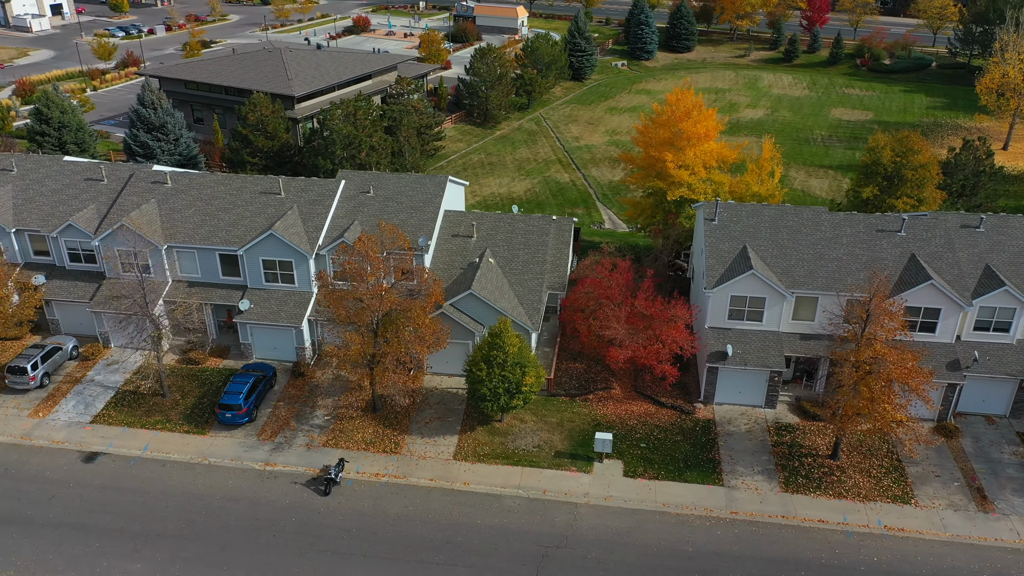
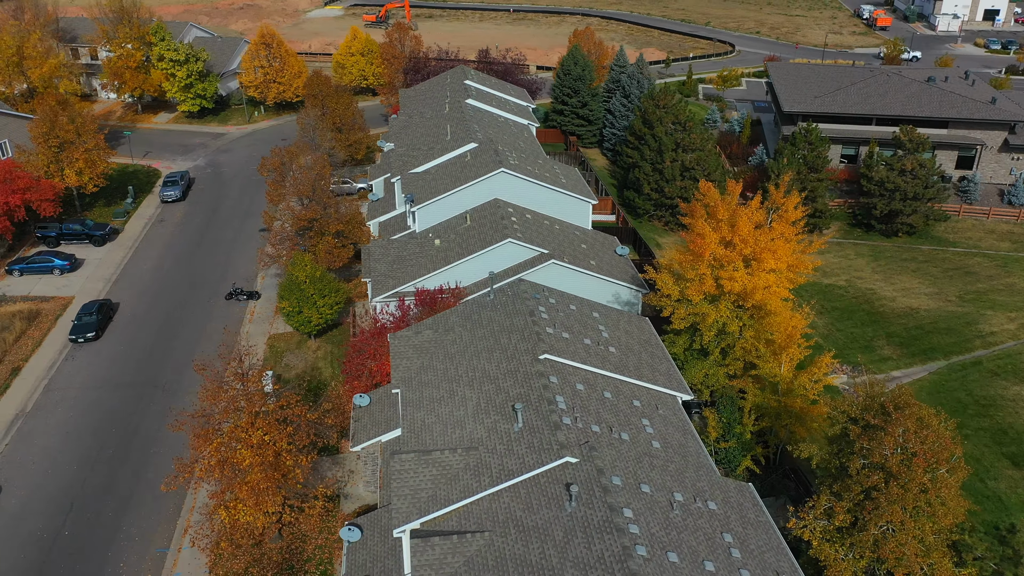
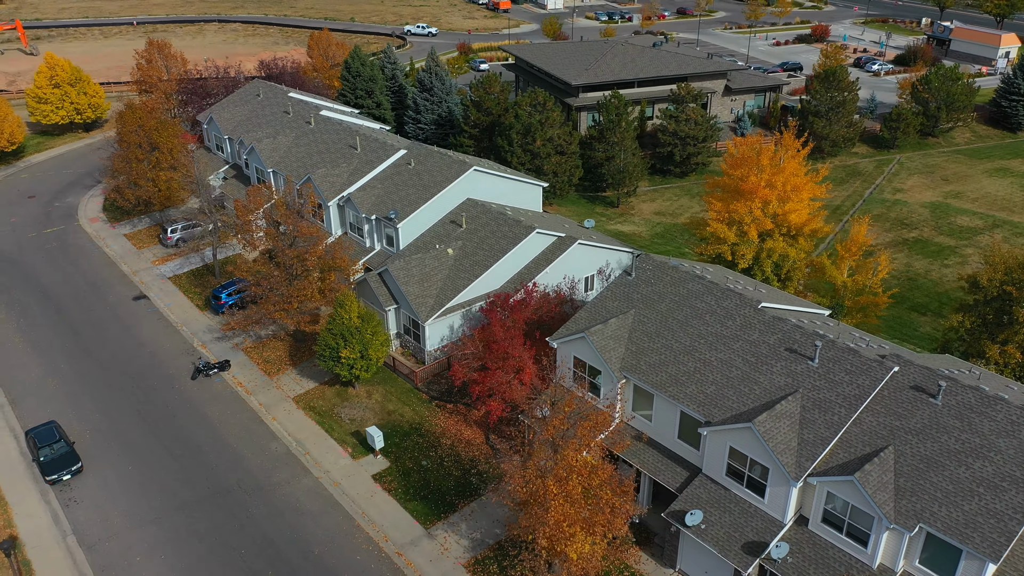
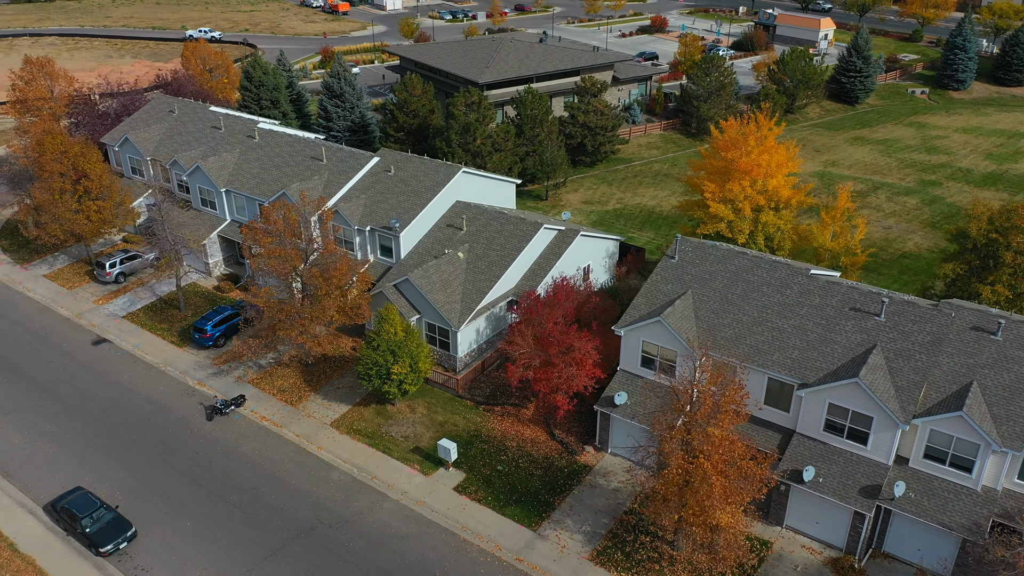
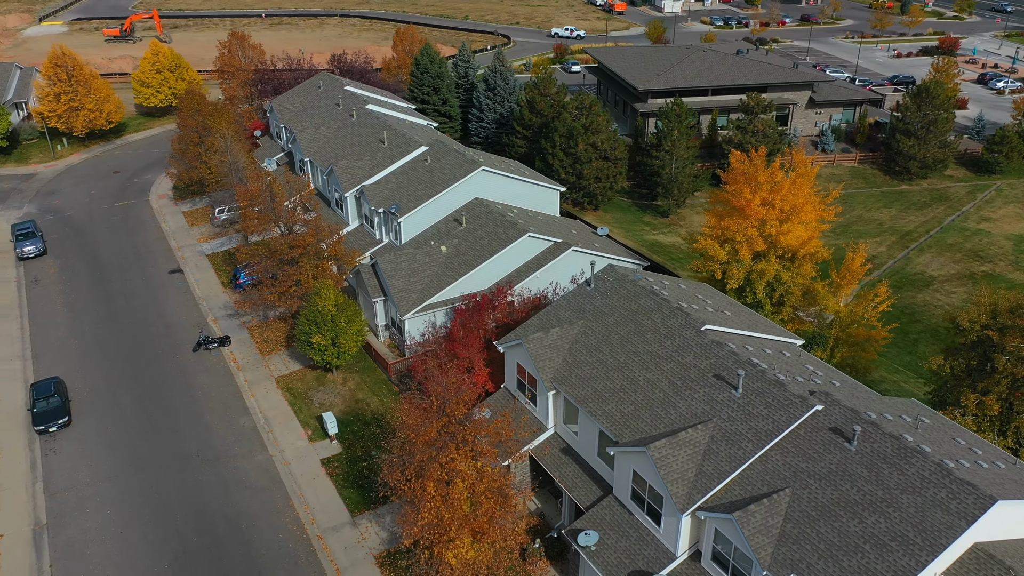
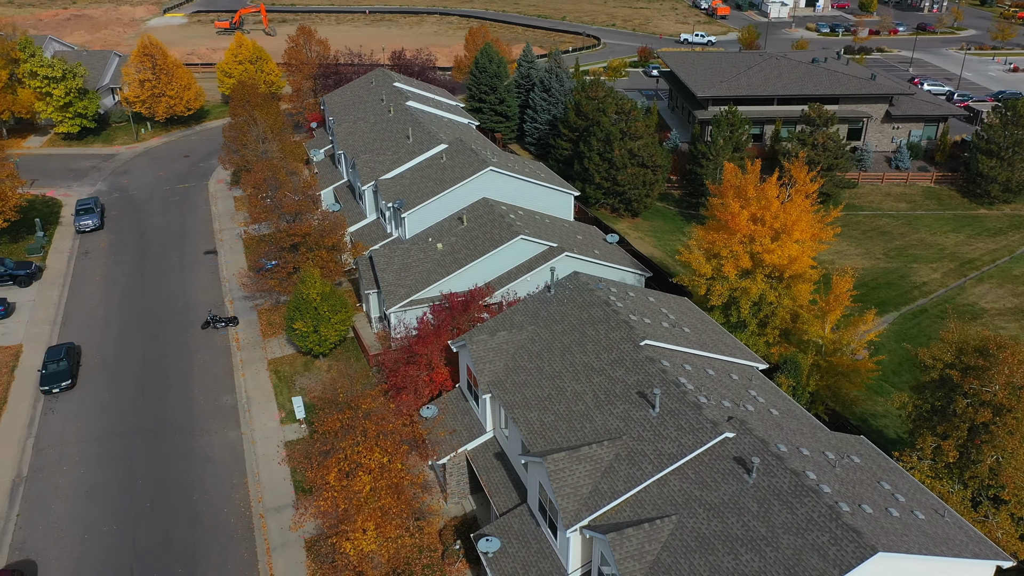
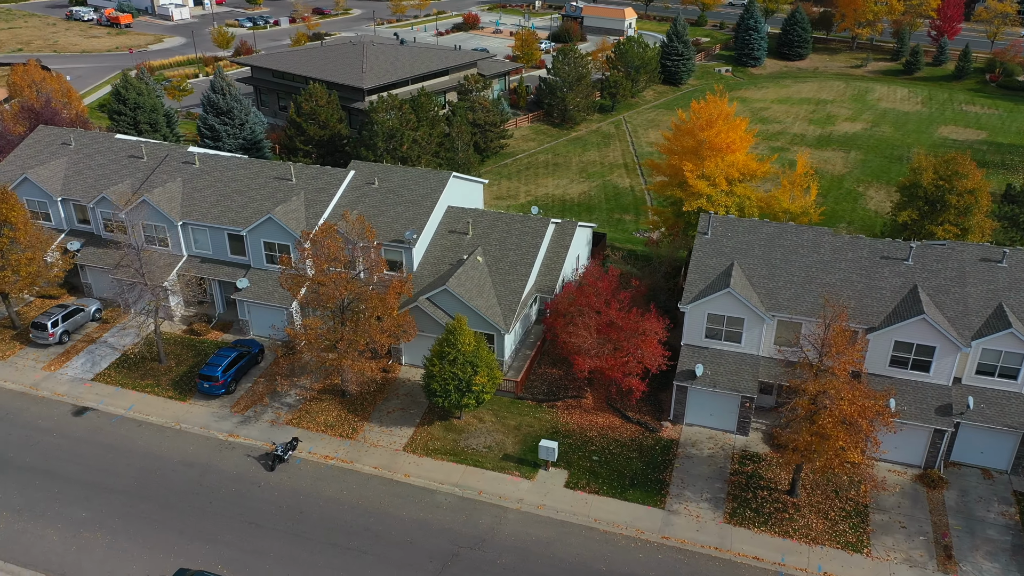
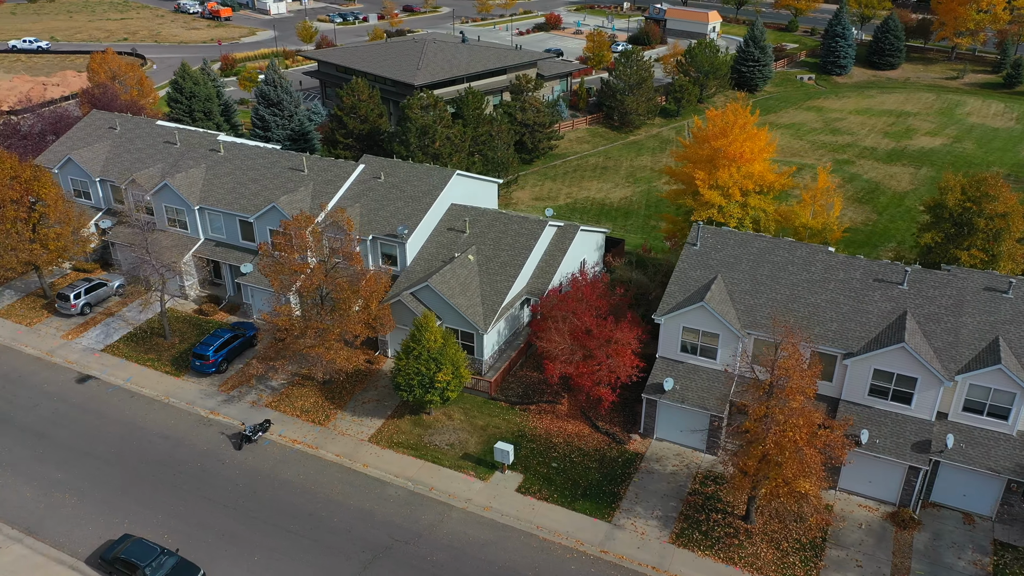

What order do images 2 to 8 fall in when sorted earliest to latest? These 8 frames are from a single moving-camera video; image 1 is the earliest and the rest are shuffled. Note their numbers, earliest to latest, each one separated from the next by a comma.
7, 8, 4, 3, 5, 6, 2
